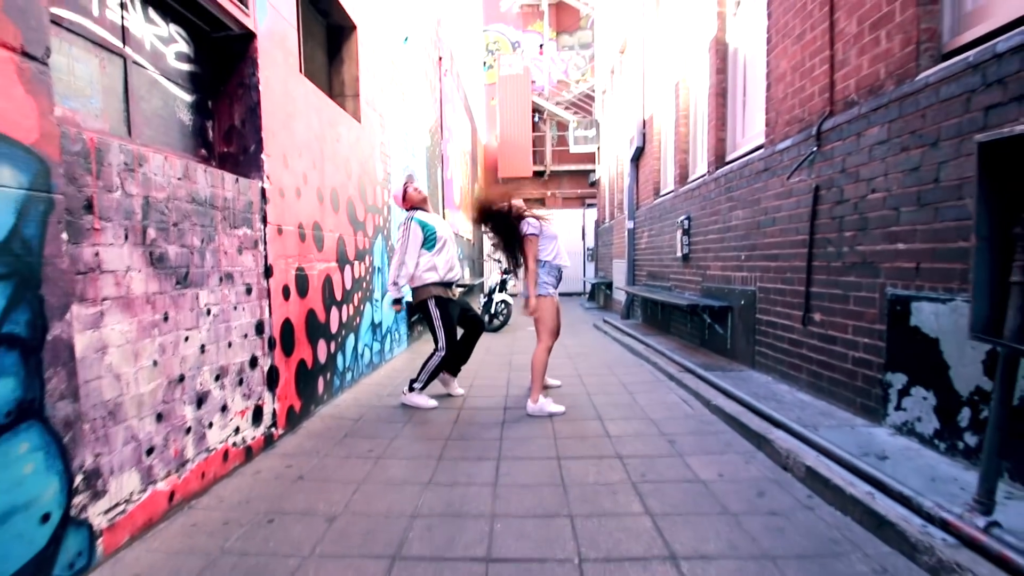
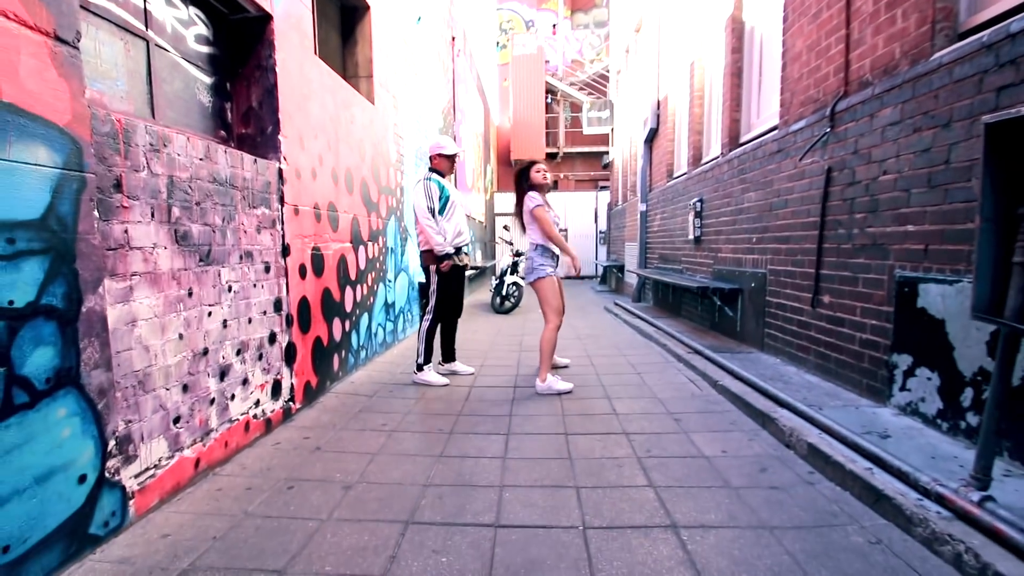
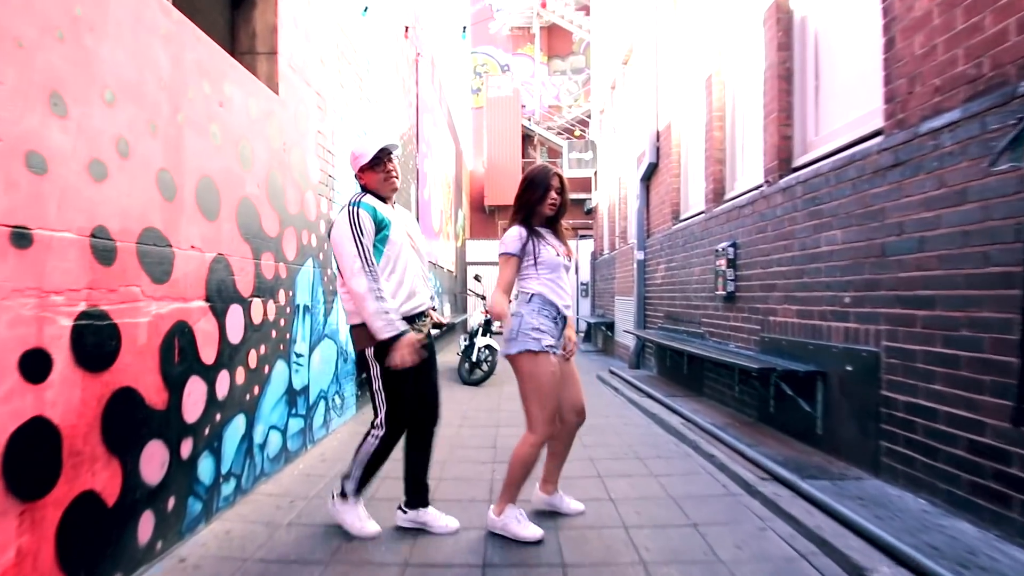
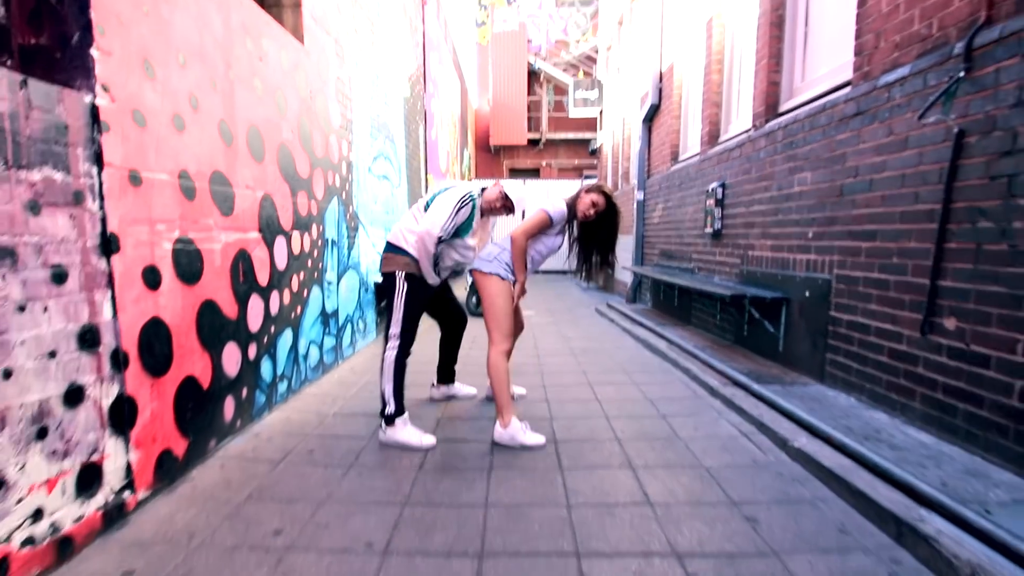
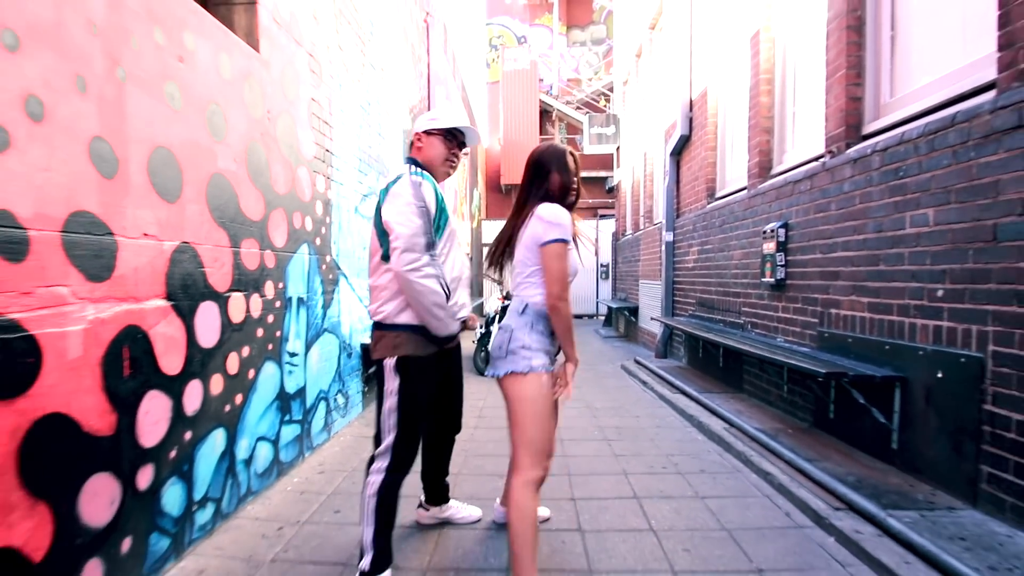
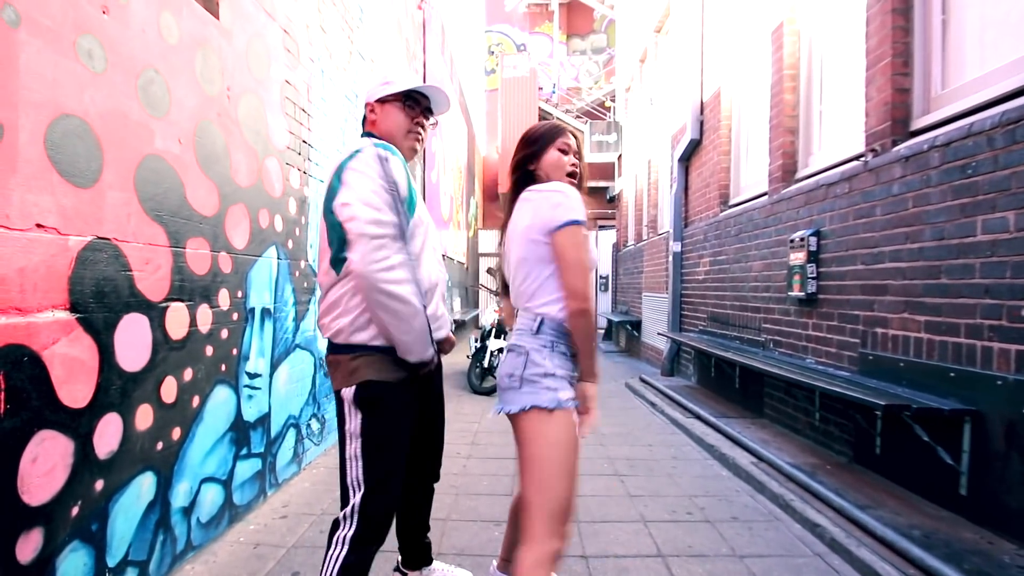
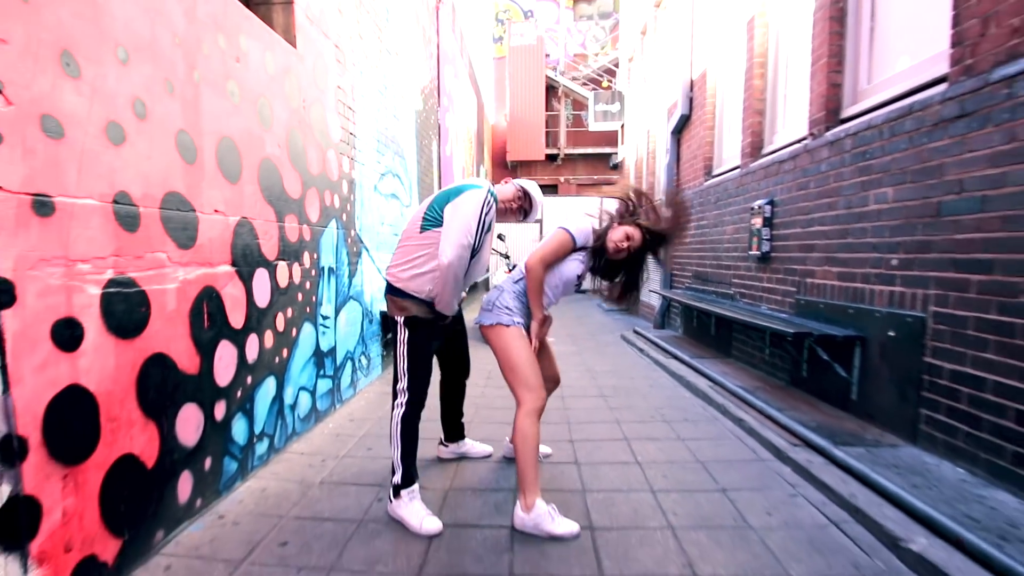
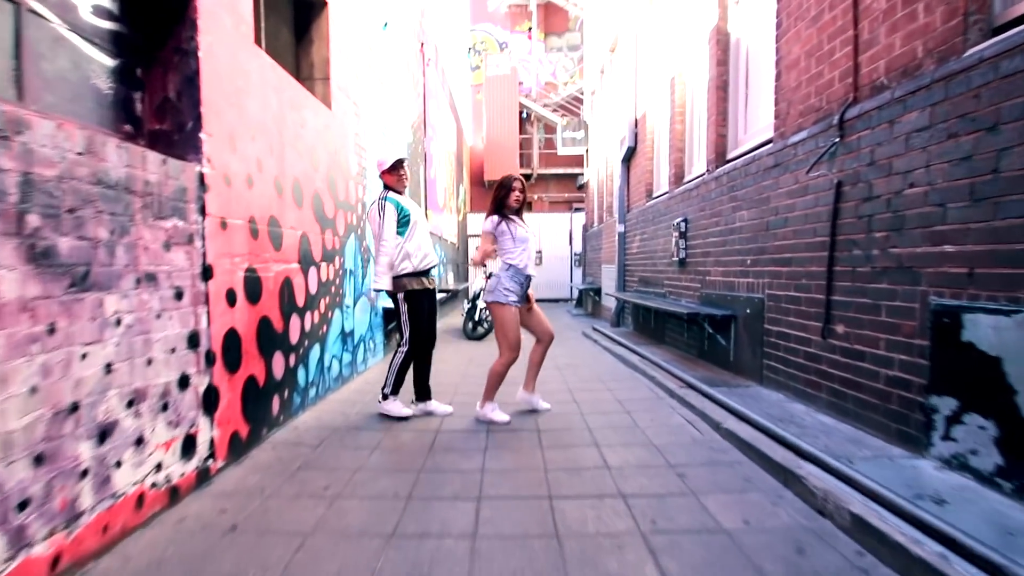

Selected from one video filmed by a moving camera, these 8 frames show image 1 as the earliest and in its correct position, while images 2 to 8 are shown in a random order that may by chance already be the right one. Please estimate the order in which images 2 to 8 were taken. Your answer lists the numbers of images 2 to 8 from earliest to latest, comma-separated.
2, 8, 3, 6, 5, 7, 4
